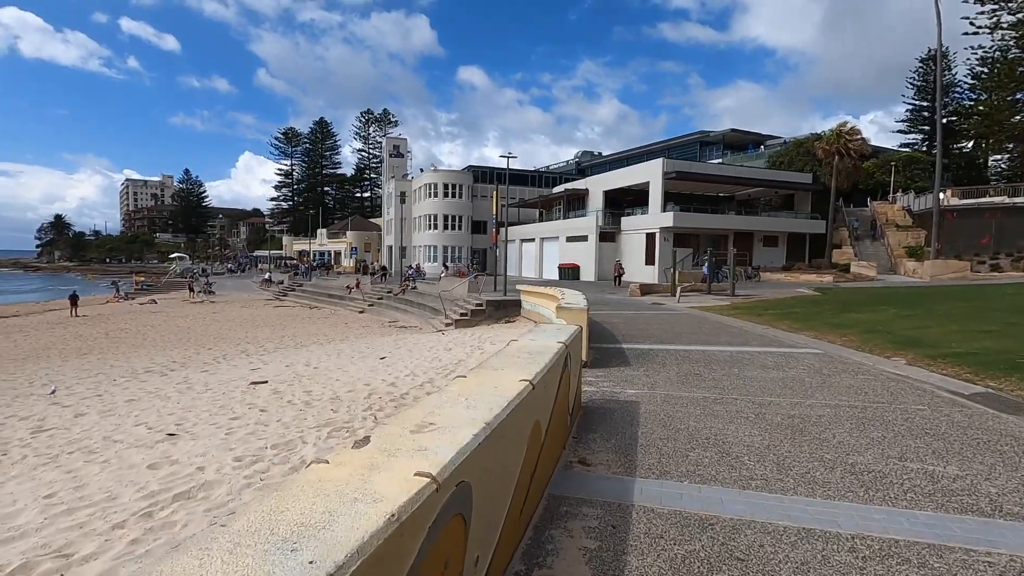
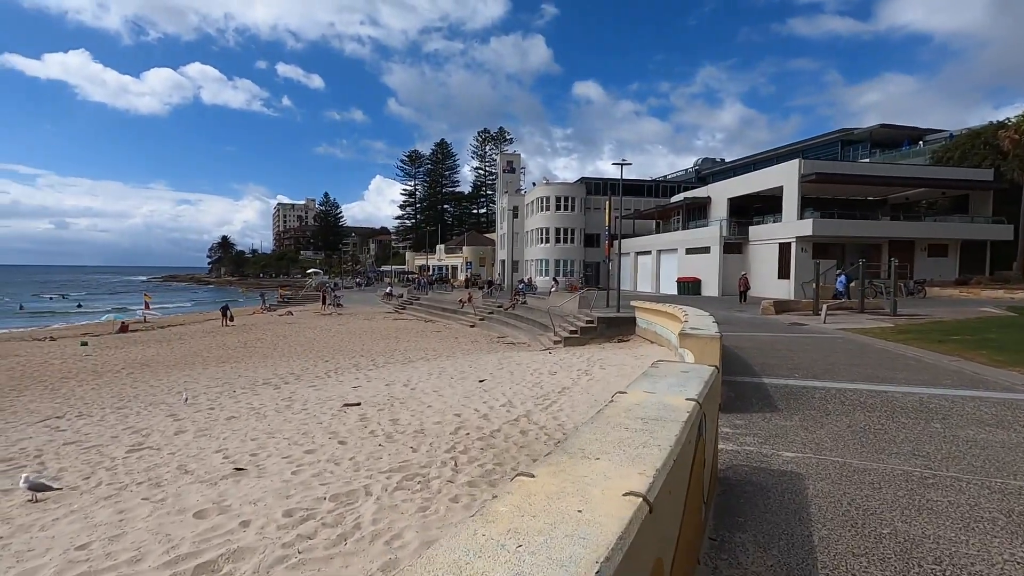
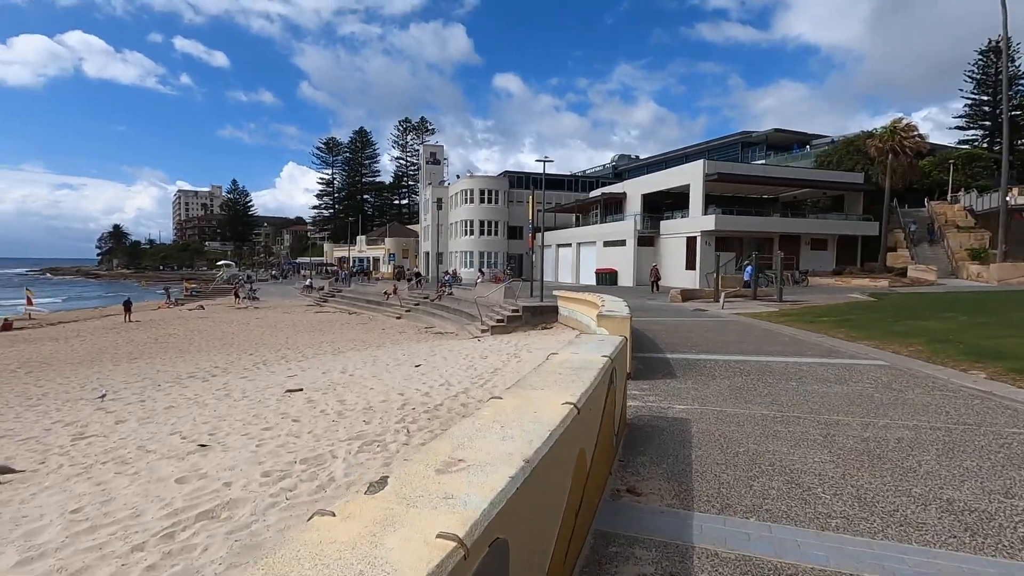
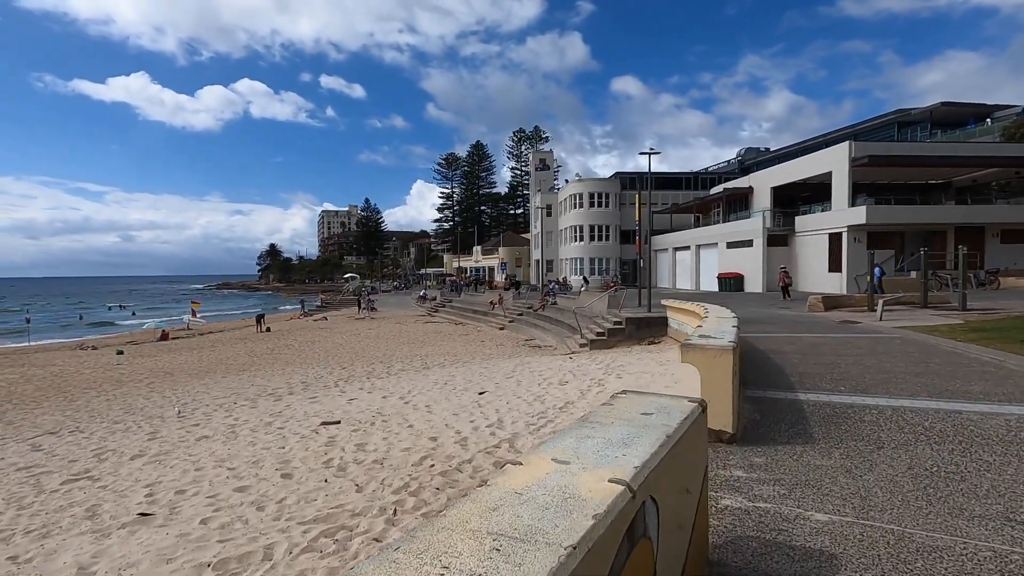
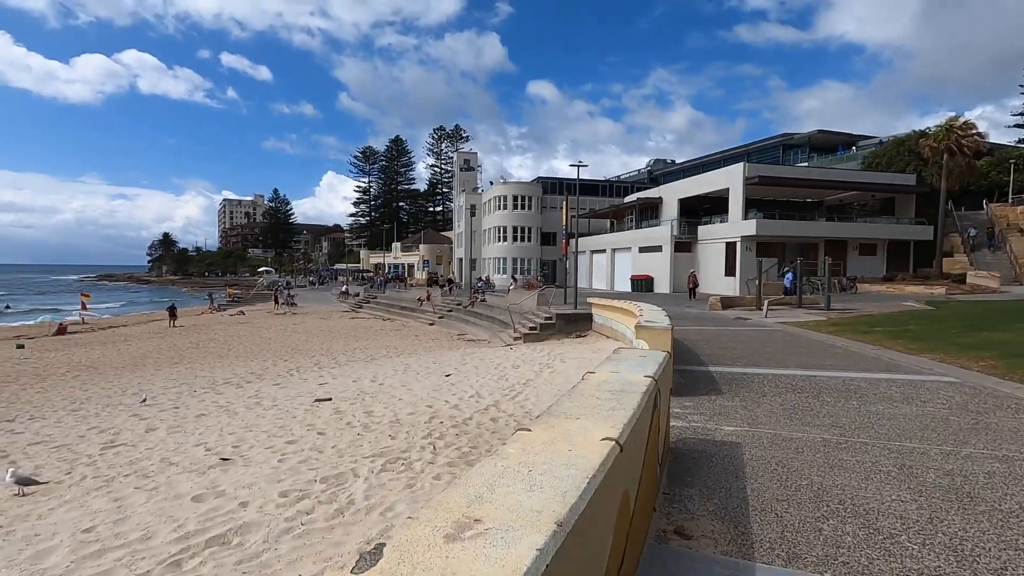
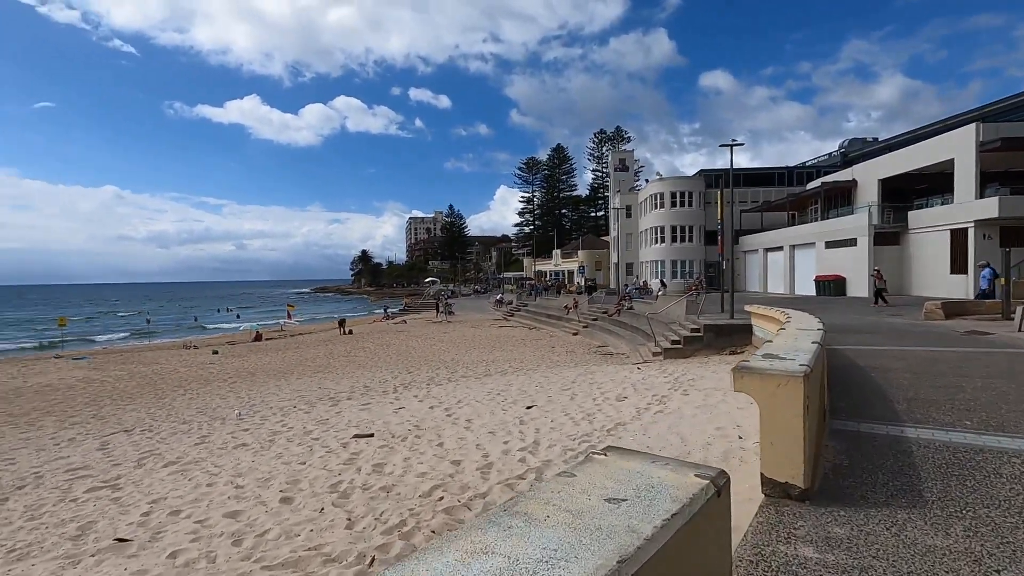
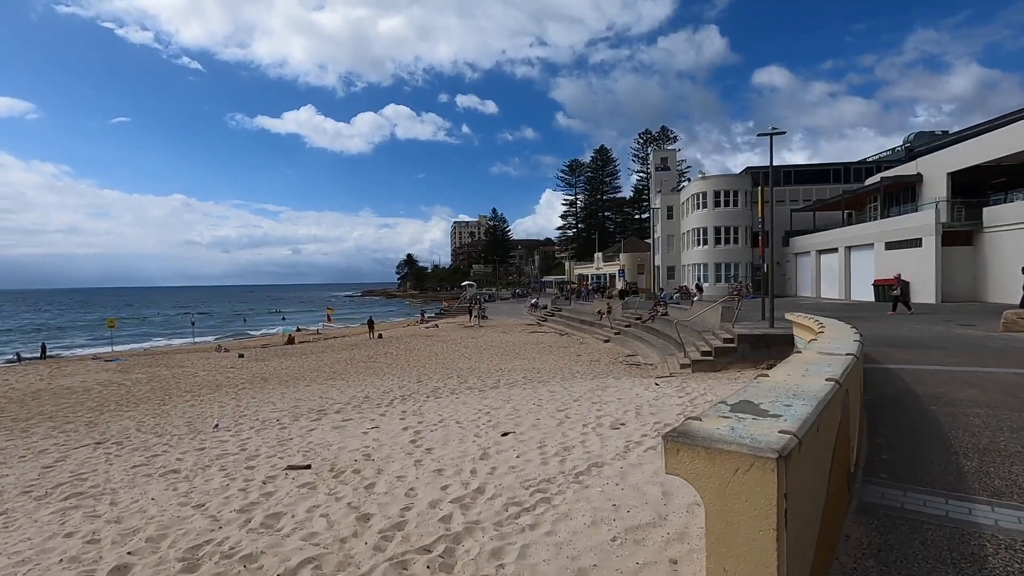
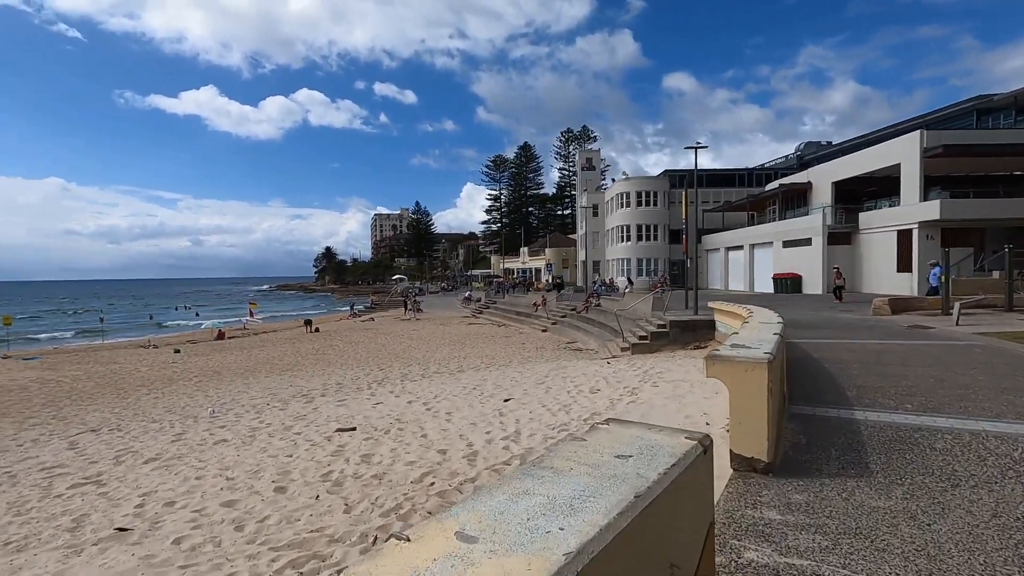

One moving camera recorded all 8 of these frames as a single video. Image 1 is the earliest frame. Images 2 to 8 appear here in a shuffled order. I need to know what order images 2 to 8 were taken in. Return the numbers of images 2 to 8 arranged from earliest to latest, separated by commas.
3, 5, 2, 4, 8, 6, 7
